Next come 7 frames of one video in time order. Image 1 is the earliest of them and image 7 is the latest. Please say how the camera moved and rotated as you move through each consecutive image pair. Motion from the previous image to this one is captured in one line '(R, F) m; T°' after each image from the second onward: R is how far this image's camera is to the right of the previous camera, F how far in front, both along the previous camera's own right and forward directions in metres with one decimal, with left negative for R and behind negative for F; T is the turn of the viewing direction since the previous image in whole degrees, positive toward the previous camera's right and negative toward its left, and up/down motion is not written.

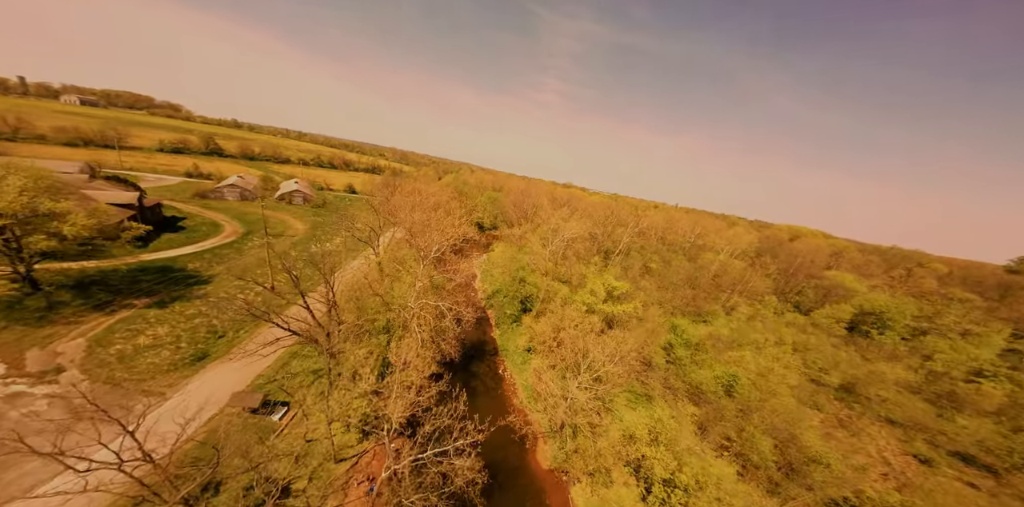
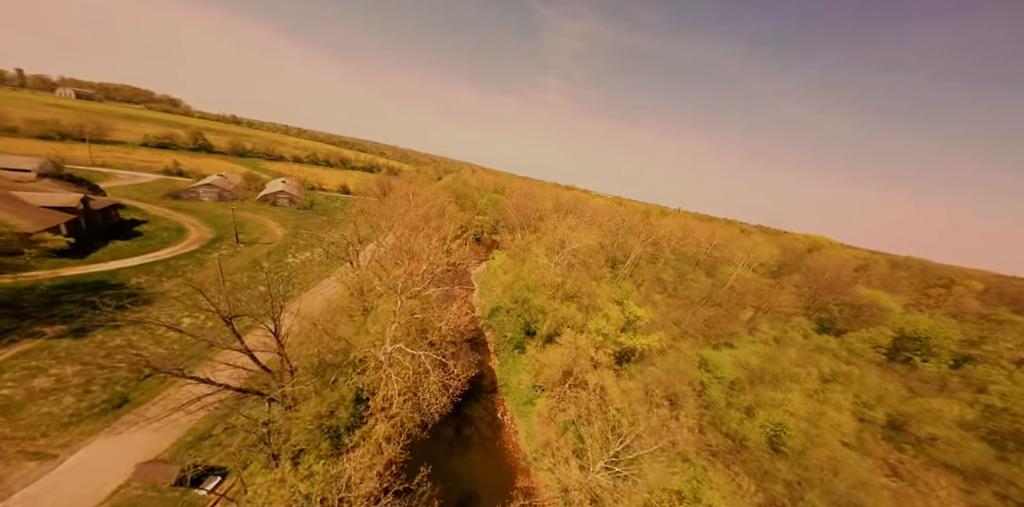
(-0.3, +4.0) m; 0°
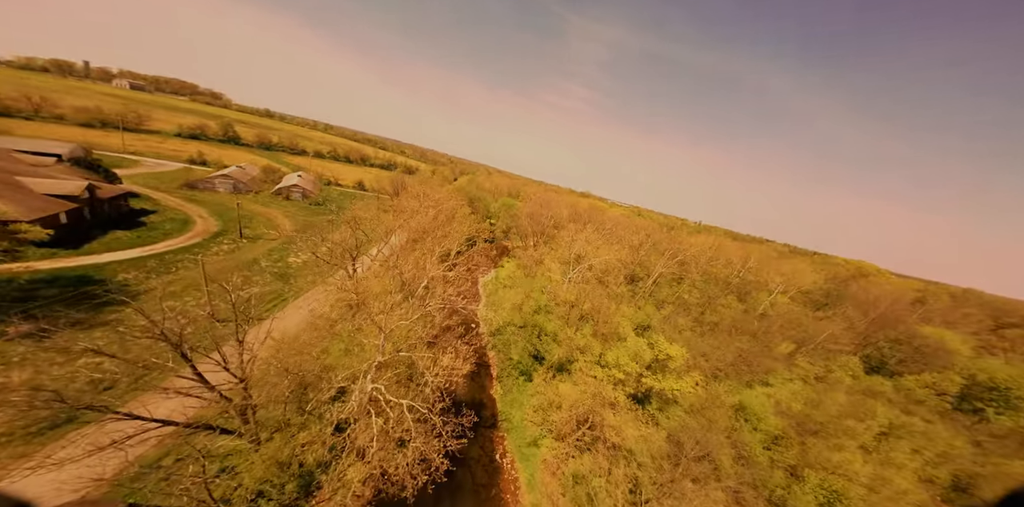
(+0.5, +2.5) m; -3°
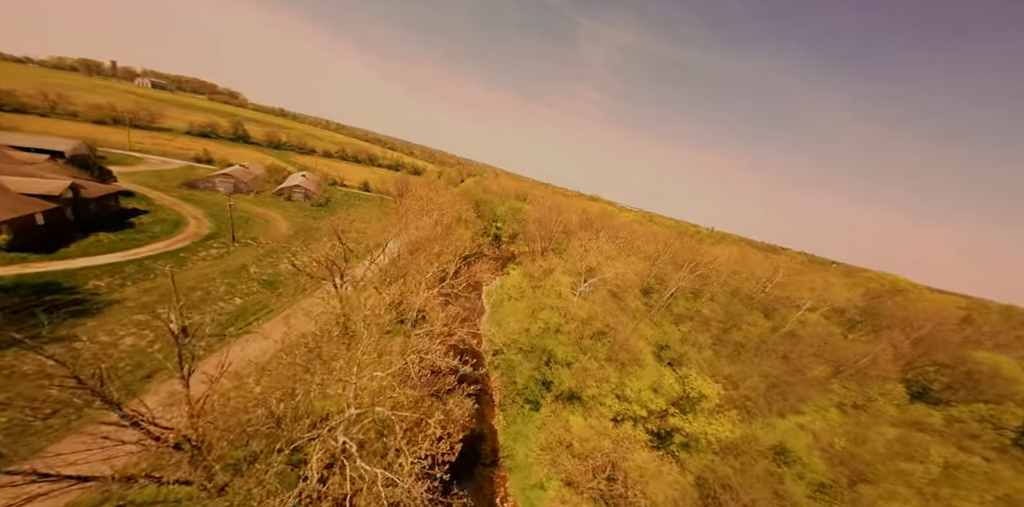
(+0.1, +2.4) m; -2°
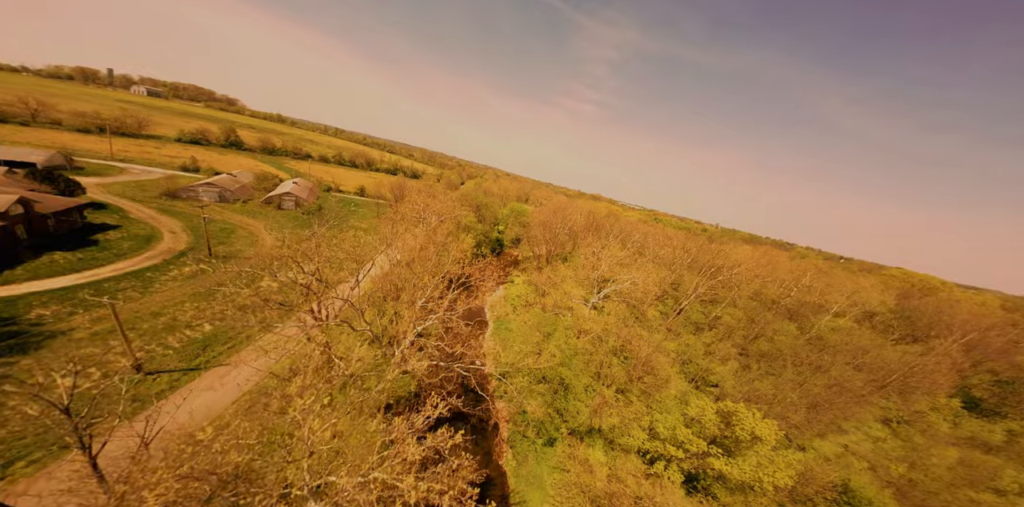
(-0.3, +2.7) m; 0°
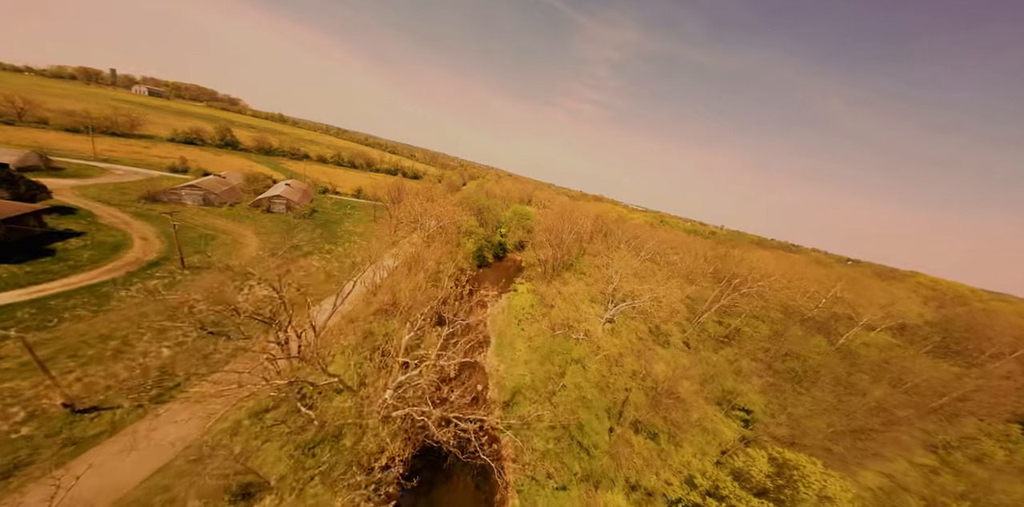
(-0.3, +2.8) m; 0°
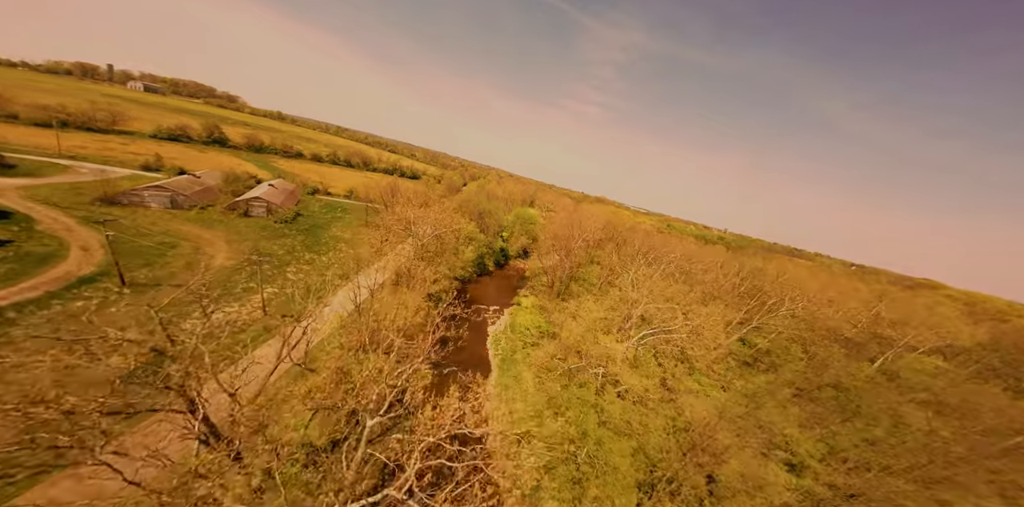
(-0.4, +4.1) m; 0°
